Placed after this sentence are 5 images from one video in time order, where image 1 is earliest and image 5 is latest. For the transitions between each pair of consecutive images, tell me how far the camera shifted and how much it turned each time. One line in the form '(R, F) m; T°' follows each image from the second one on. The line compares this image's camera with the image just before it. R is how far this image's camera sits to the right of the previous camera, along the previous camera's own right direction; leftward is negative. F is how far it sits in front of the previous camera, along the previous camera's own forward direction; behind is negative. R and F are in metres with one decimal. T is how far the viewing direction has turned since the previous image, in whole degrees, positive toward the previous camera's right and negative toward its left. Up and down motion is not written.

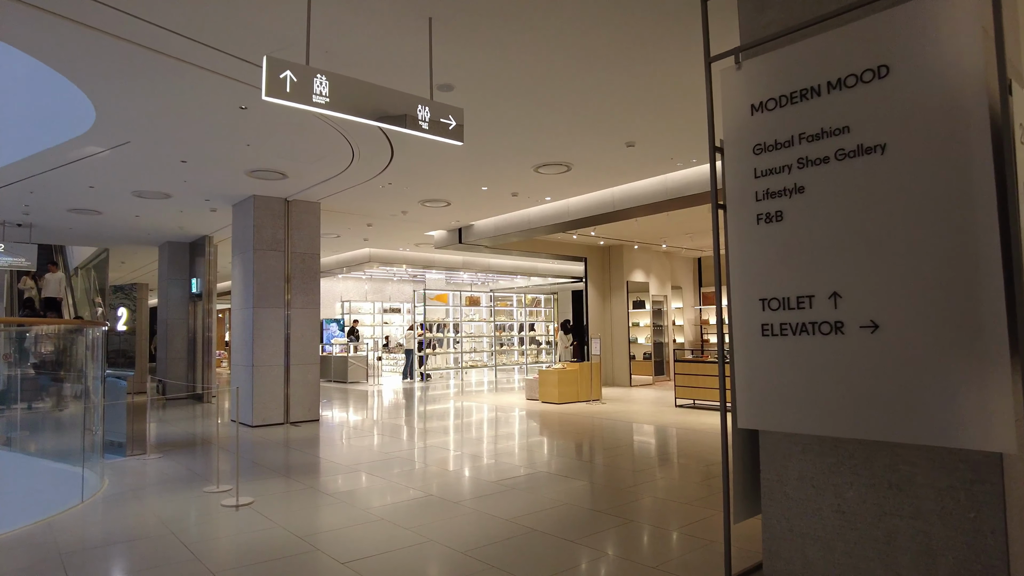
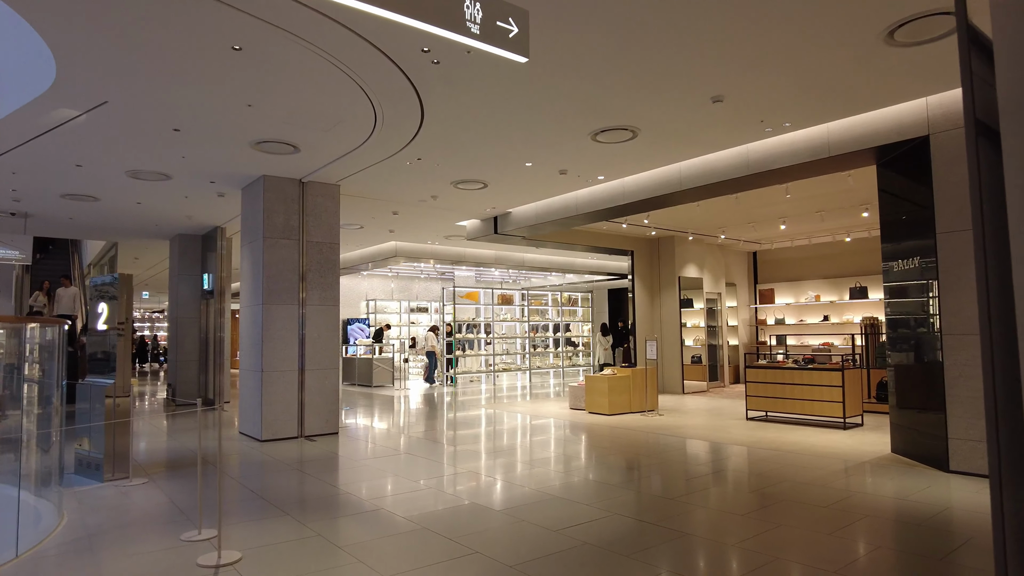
(-0.3, +1.3) m; -2°
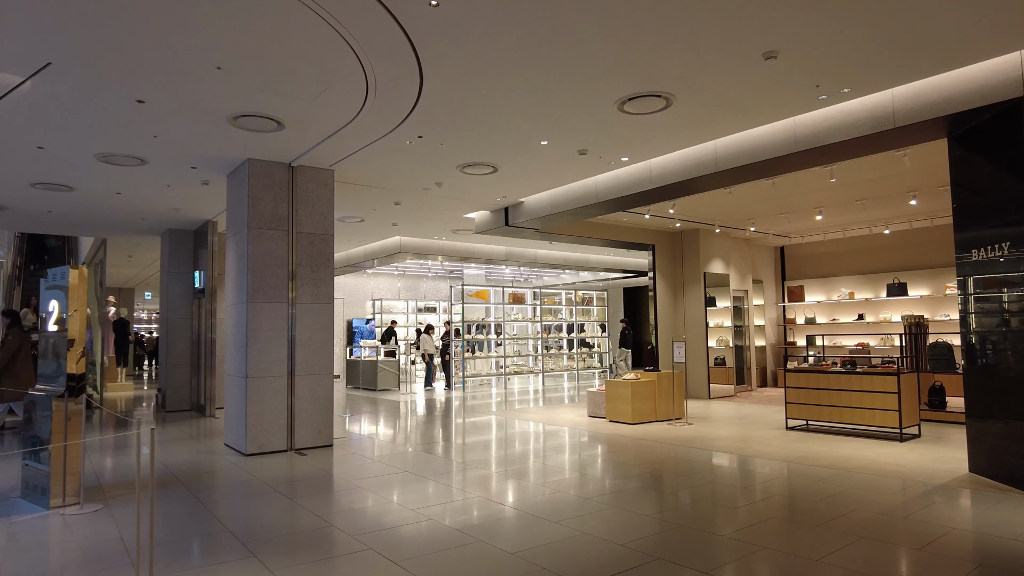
(0.0, +0.9) m; -1°
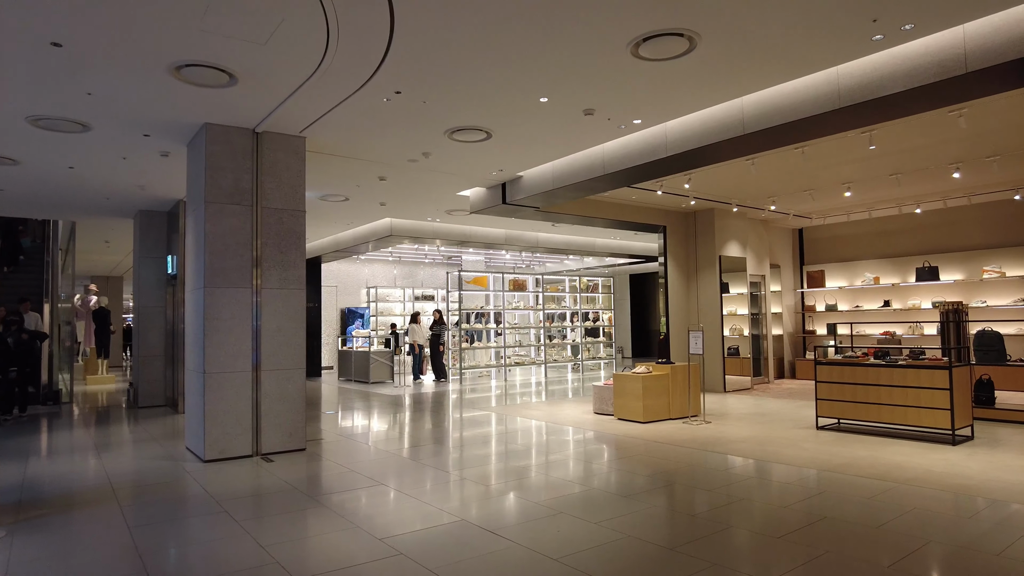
(+0.1, +0.9) m; 0°
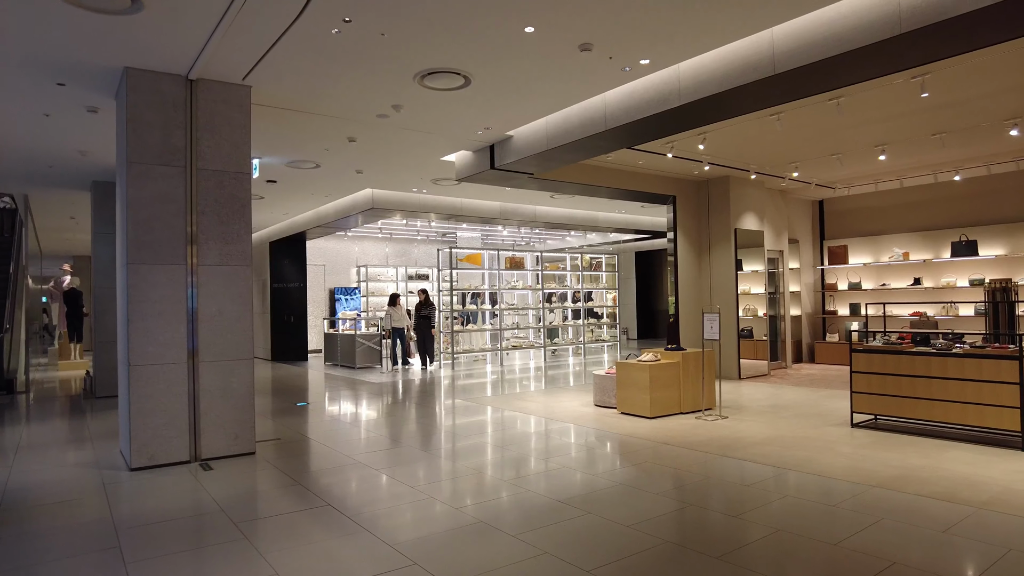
(+0.2, +1.1) m; 0°
